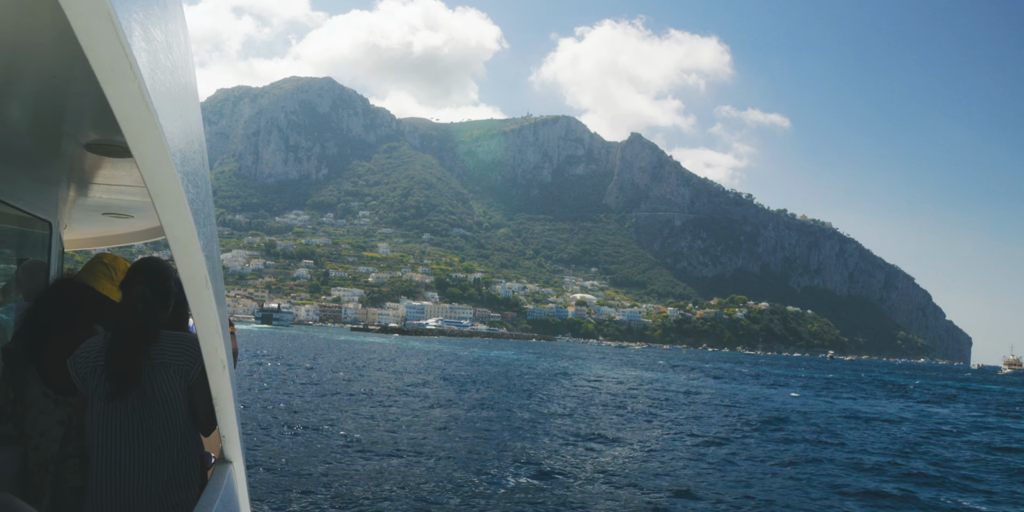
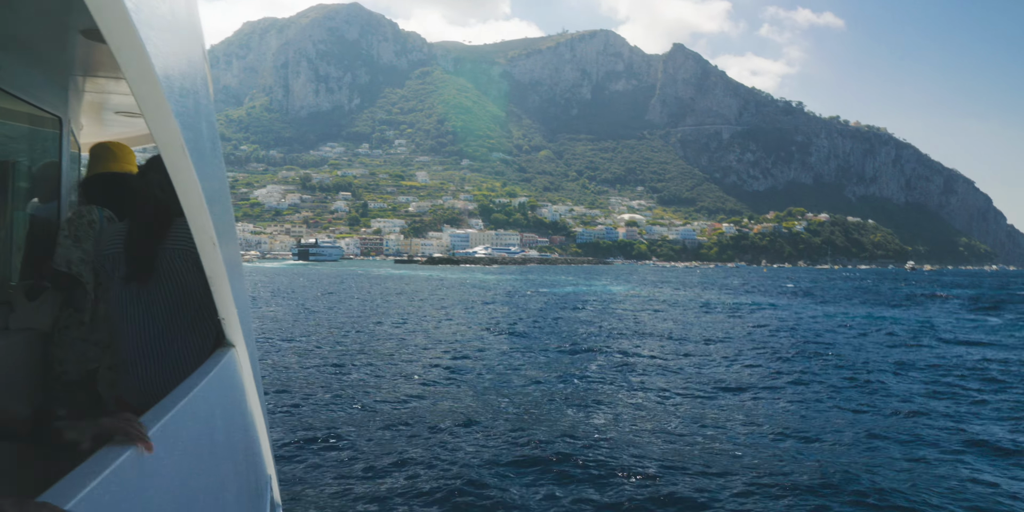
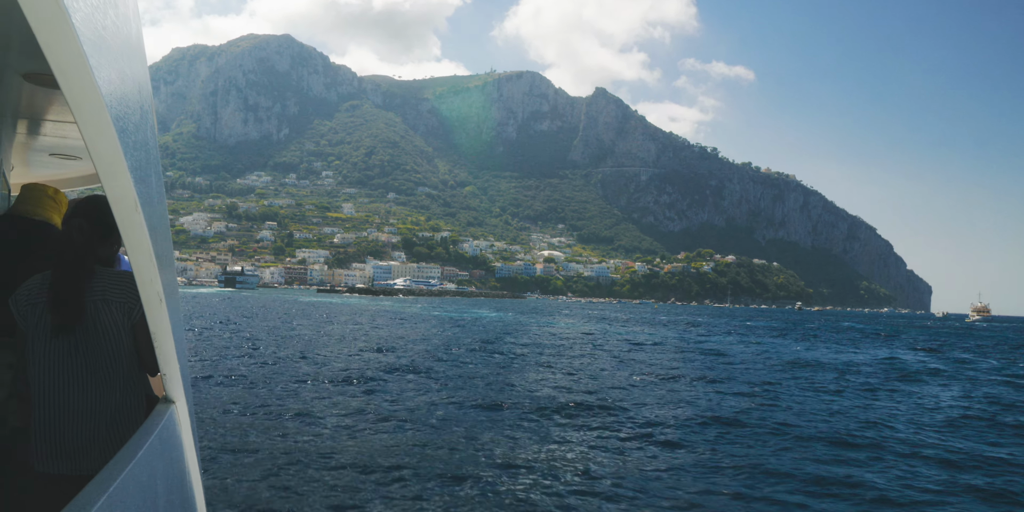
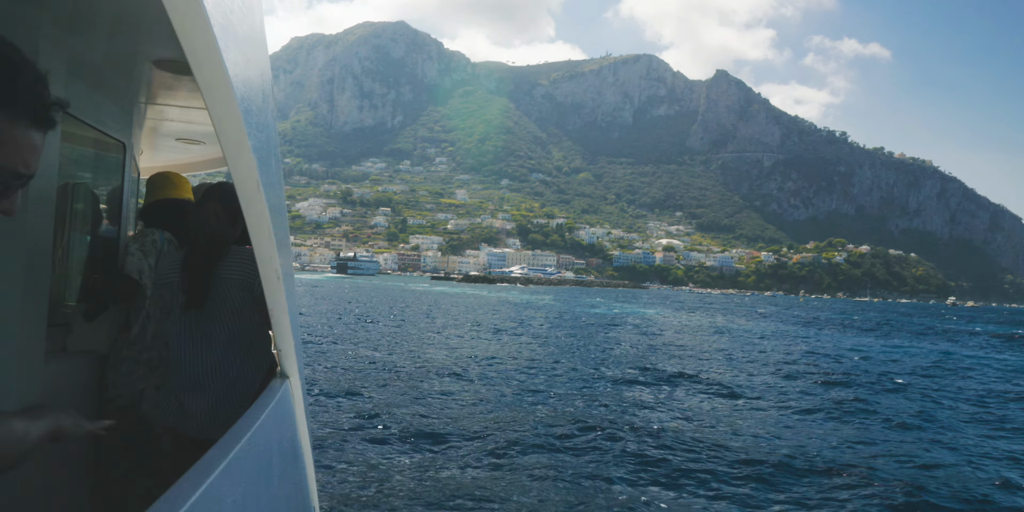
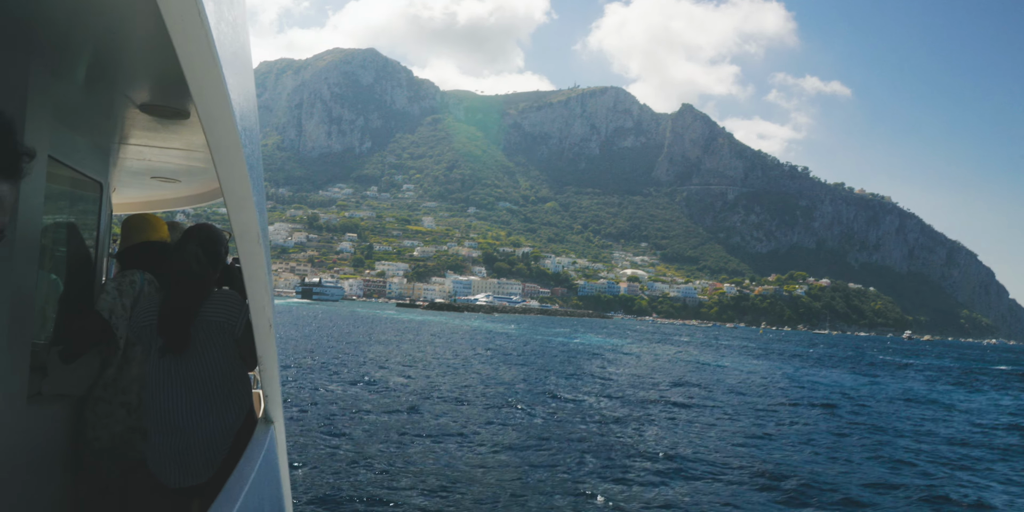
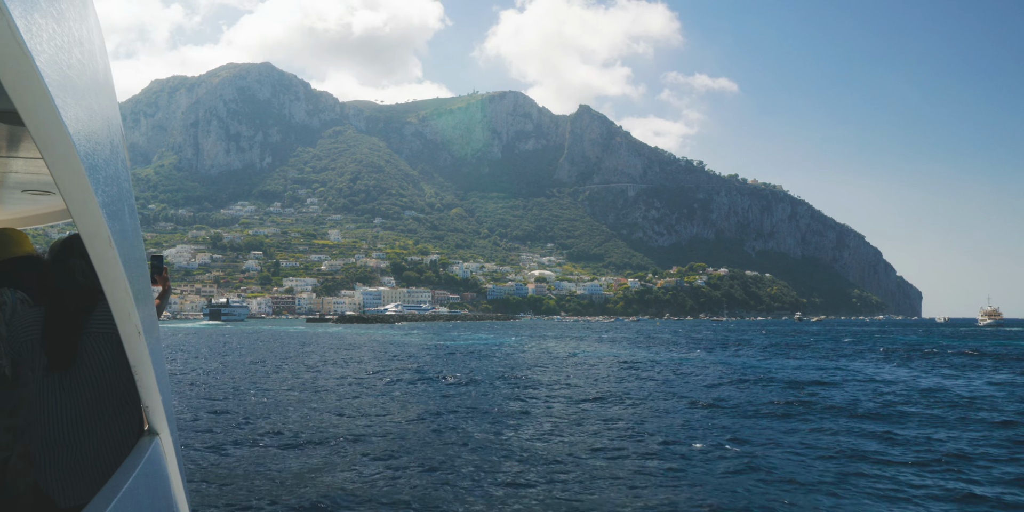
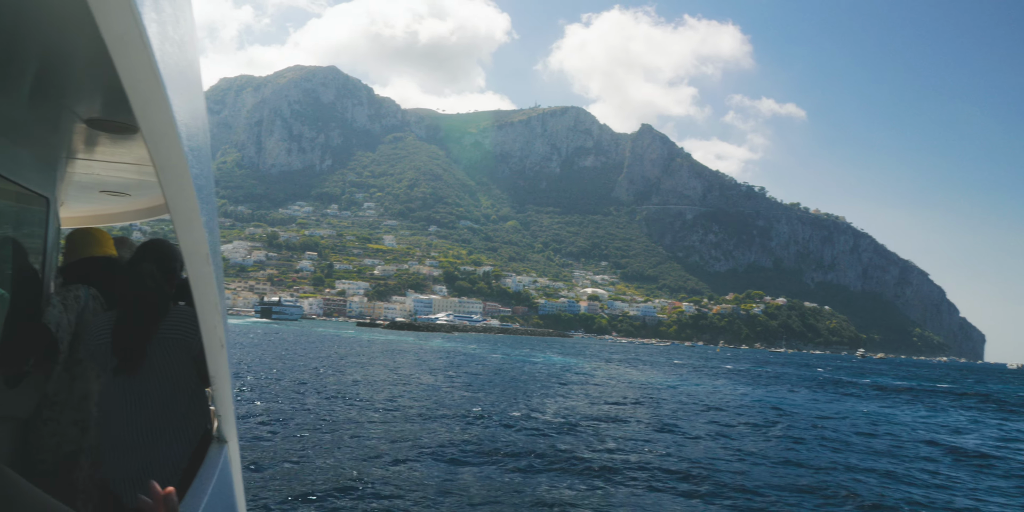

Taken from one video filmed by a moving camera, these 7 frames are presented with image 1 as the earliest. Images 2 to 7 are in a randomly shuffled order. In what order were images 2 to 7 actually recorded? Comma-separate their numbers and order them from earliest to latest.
3, 6, 7, 5, 4, 2
